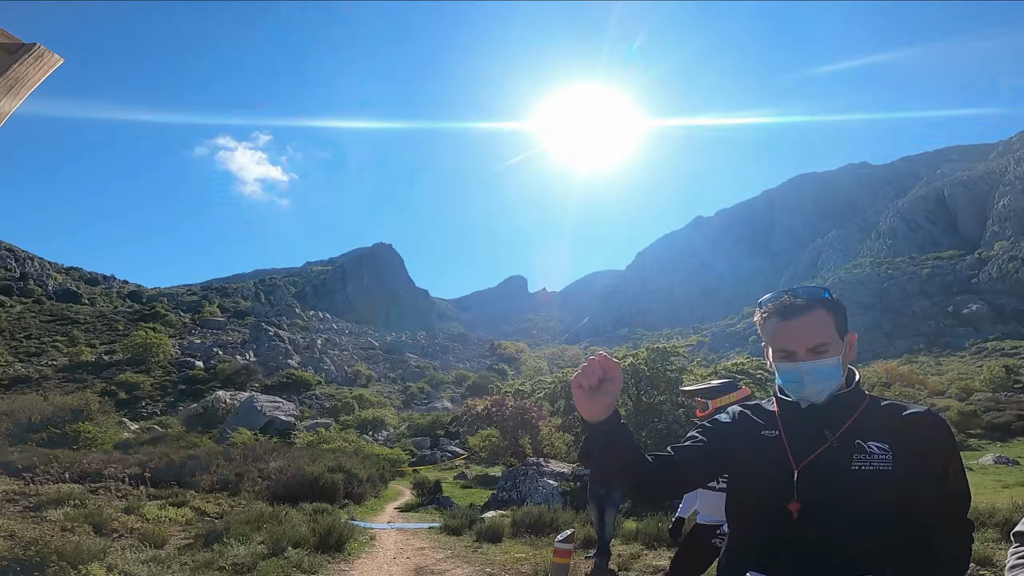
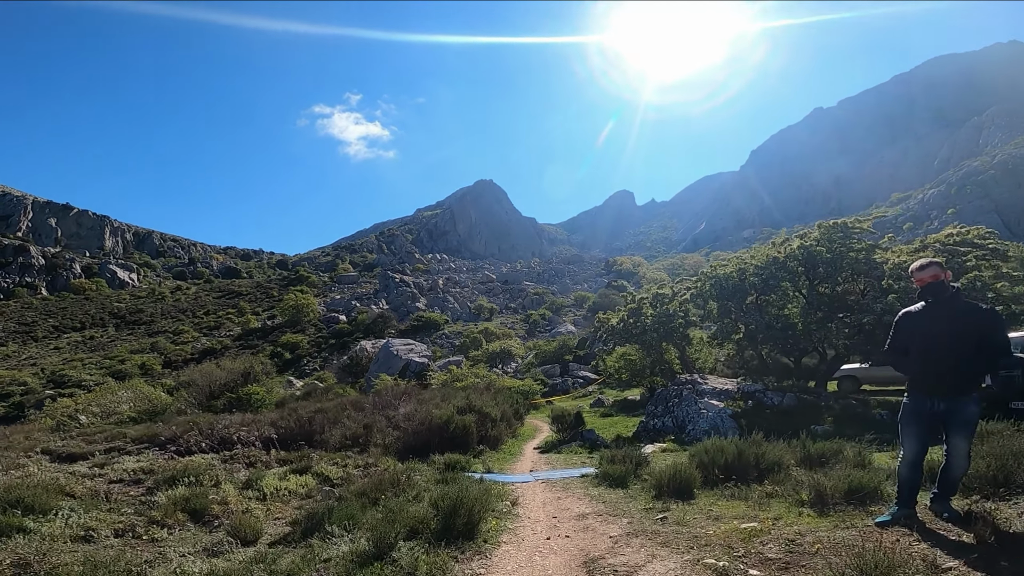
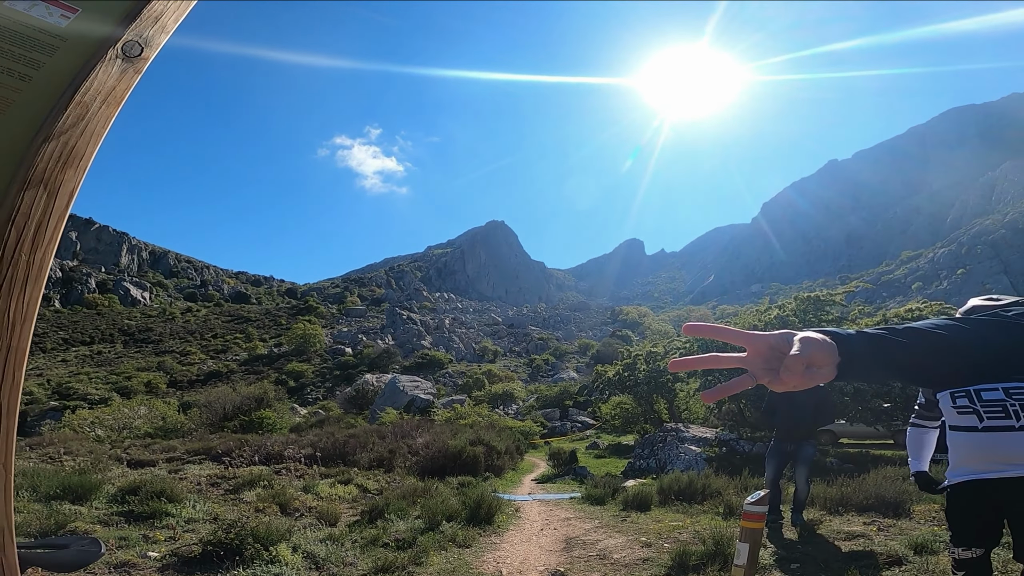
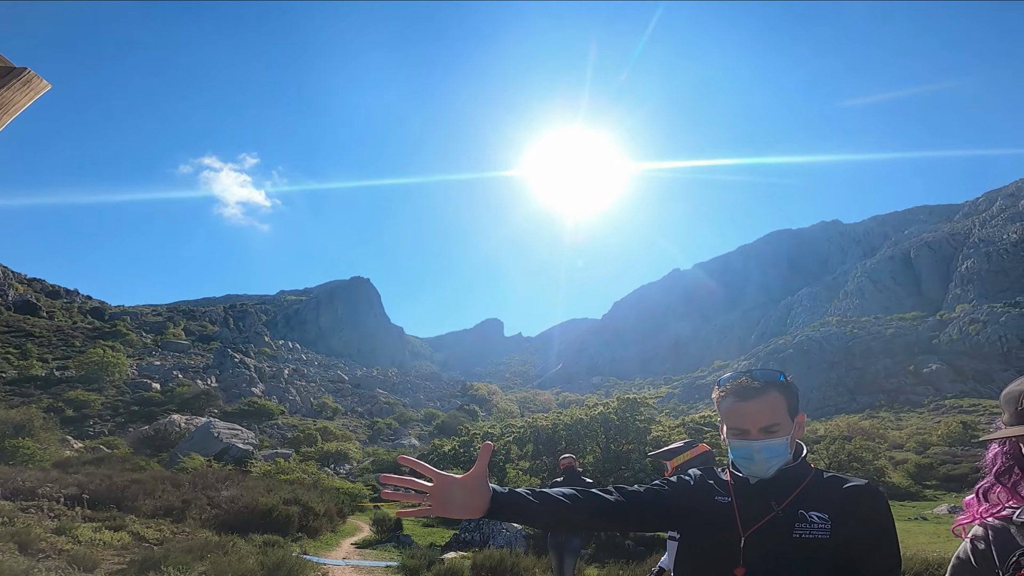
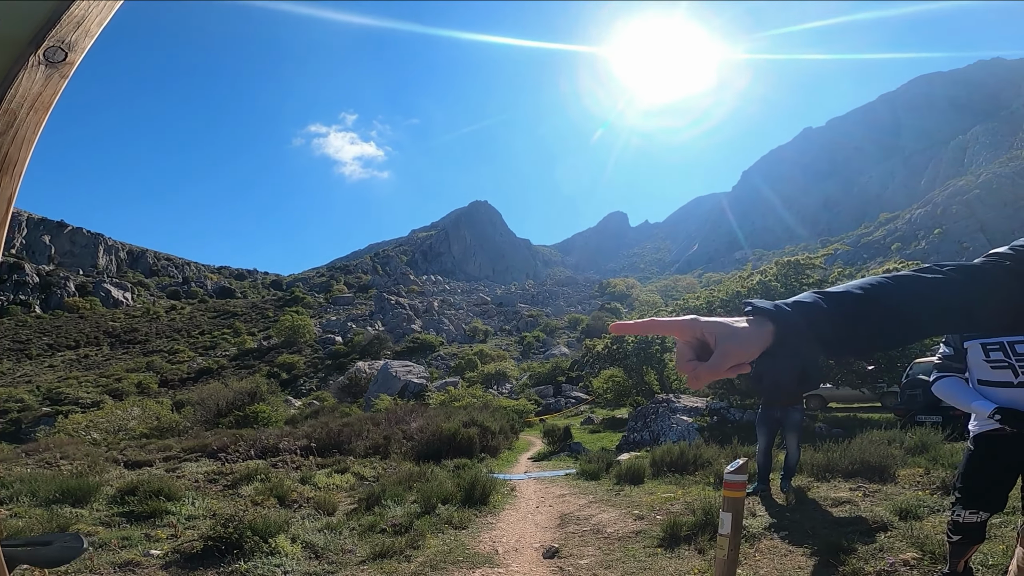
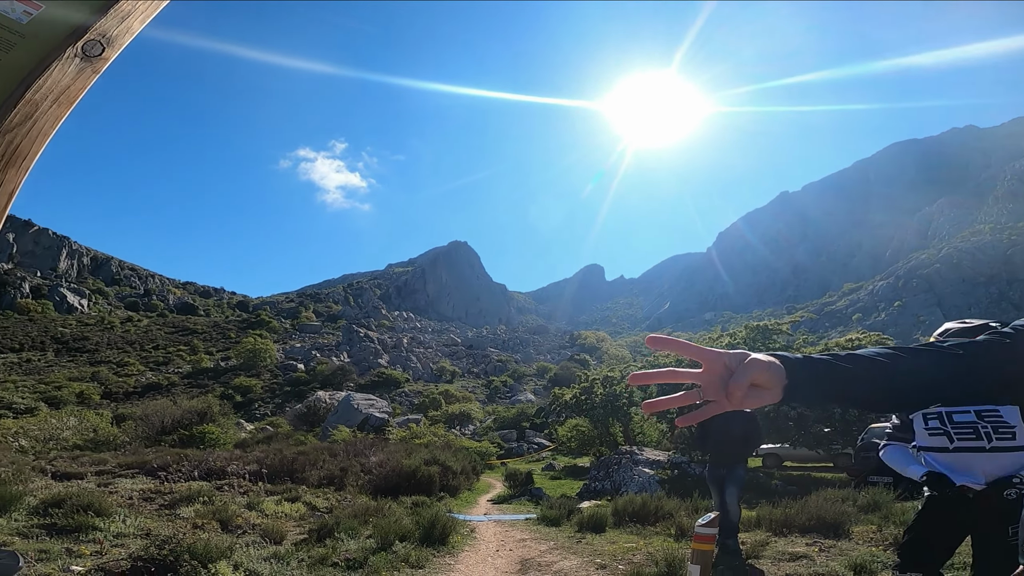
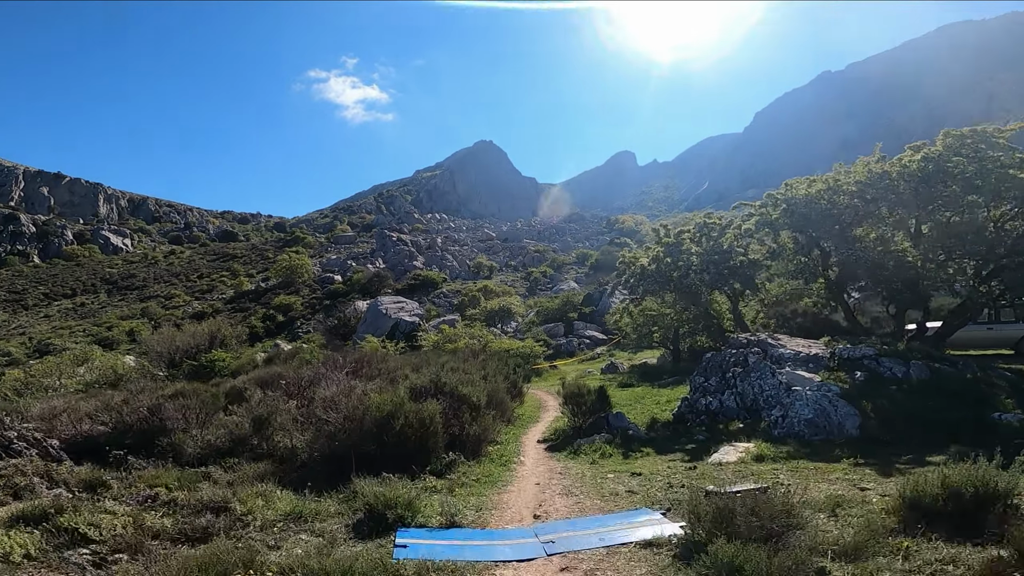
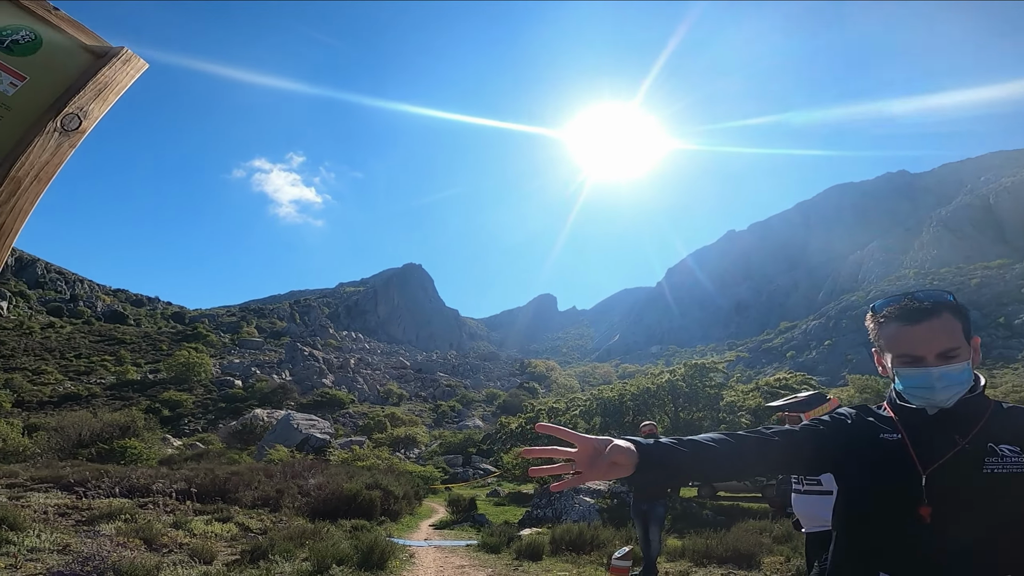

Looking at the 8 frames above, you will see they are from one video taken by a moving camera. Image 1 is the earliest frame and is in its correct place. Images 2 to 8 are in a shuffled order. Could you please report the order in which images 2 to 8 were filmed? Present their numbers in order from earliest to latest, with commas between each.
4, 8, 6, 3, 5, 2, 7
